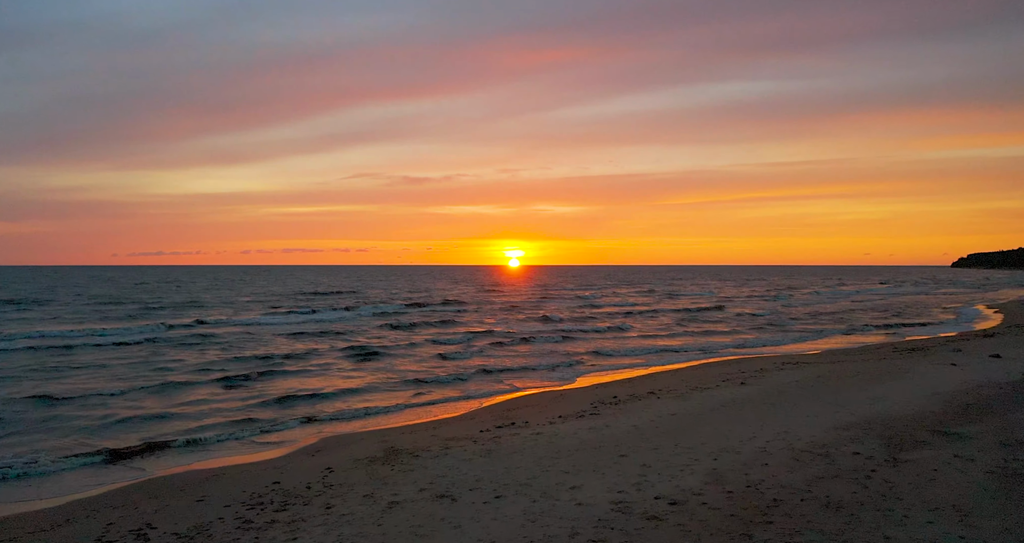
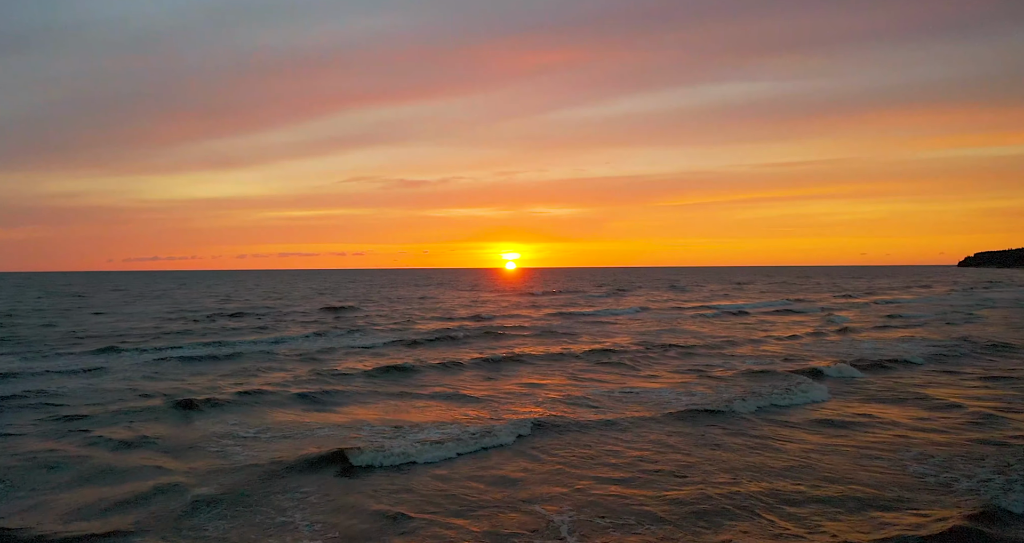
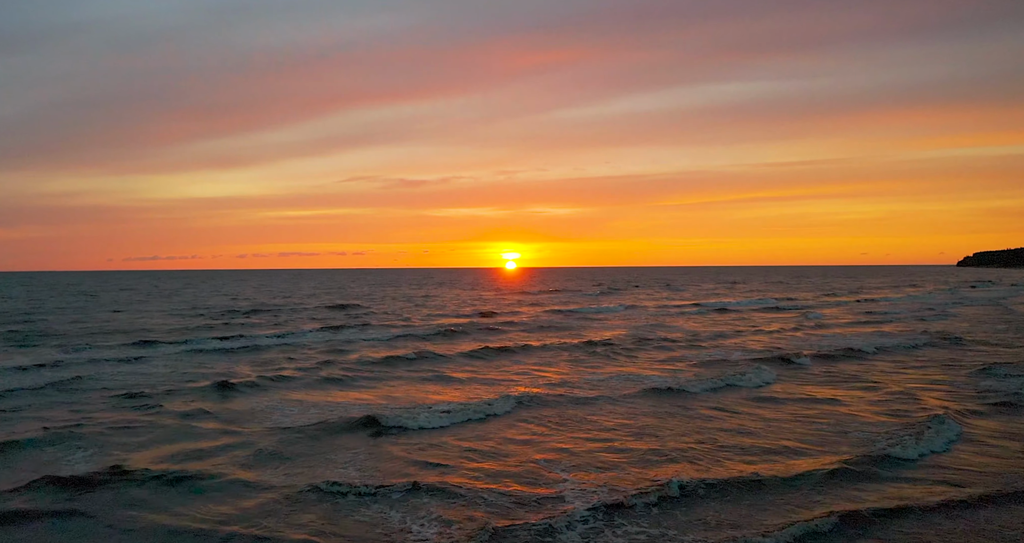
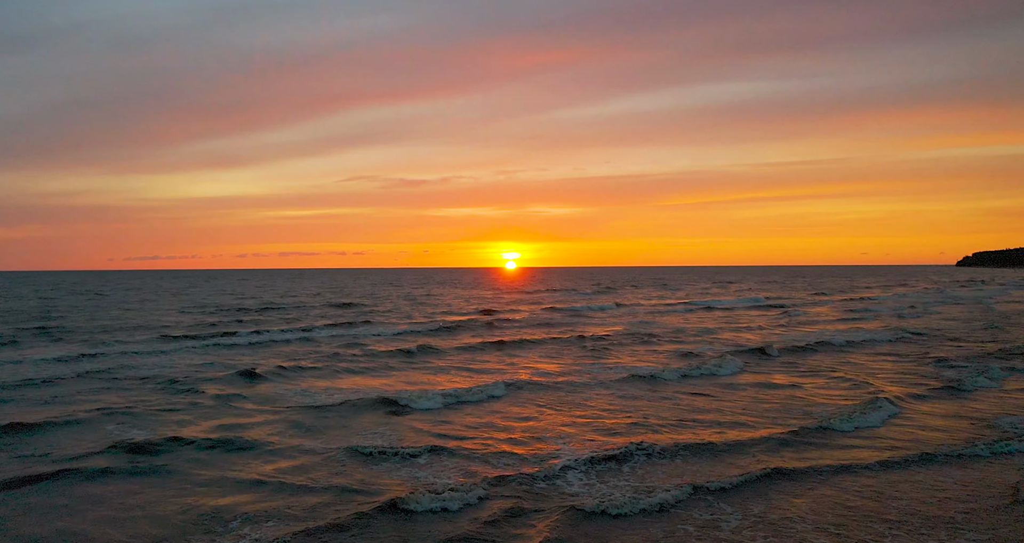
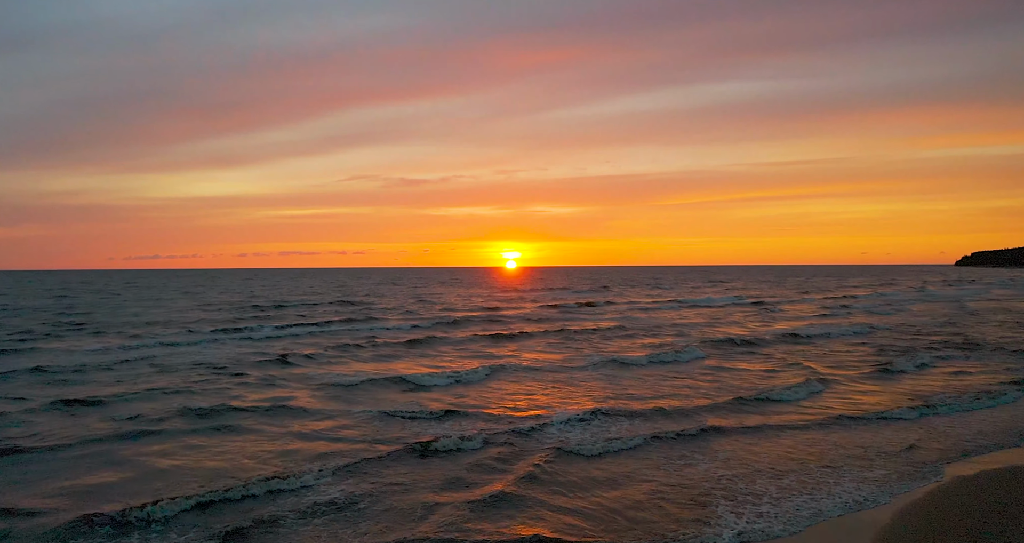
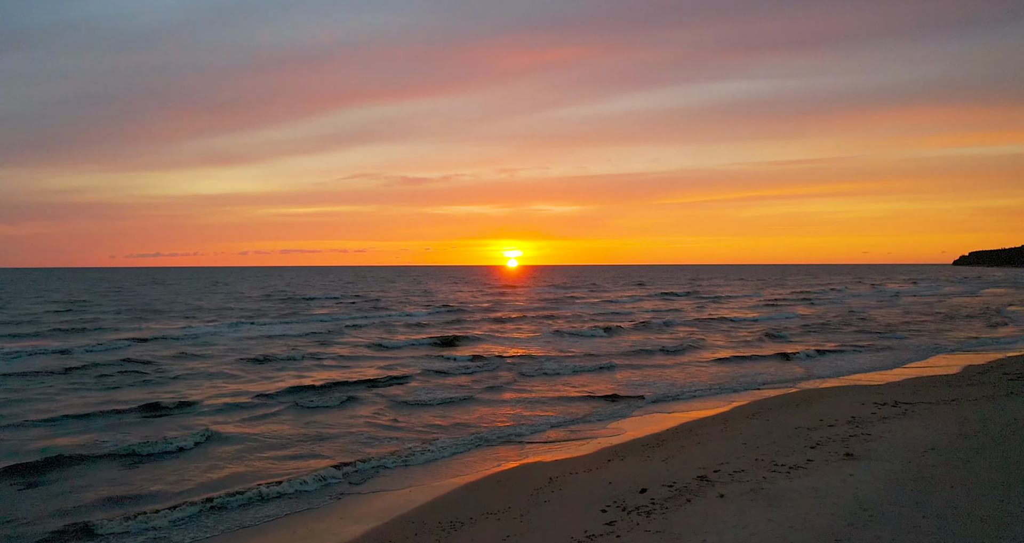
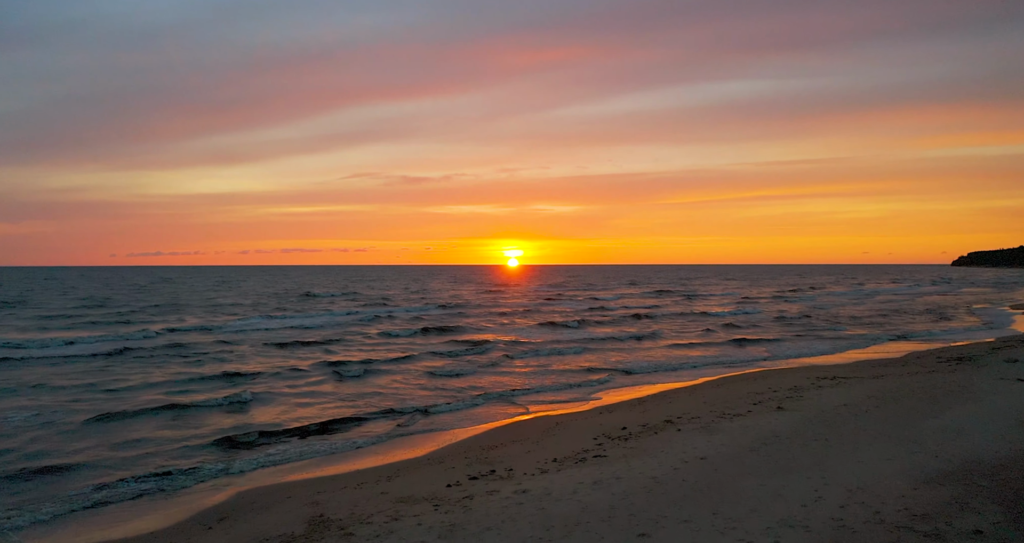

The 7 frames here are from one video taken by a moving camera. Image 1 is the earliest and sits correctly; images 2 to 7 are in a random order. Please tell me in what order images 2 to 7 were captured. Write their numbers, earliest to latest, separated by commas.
7, 6, 5, 4, 3, 2
